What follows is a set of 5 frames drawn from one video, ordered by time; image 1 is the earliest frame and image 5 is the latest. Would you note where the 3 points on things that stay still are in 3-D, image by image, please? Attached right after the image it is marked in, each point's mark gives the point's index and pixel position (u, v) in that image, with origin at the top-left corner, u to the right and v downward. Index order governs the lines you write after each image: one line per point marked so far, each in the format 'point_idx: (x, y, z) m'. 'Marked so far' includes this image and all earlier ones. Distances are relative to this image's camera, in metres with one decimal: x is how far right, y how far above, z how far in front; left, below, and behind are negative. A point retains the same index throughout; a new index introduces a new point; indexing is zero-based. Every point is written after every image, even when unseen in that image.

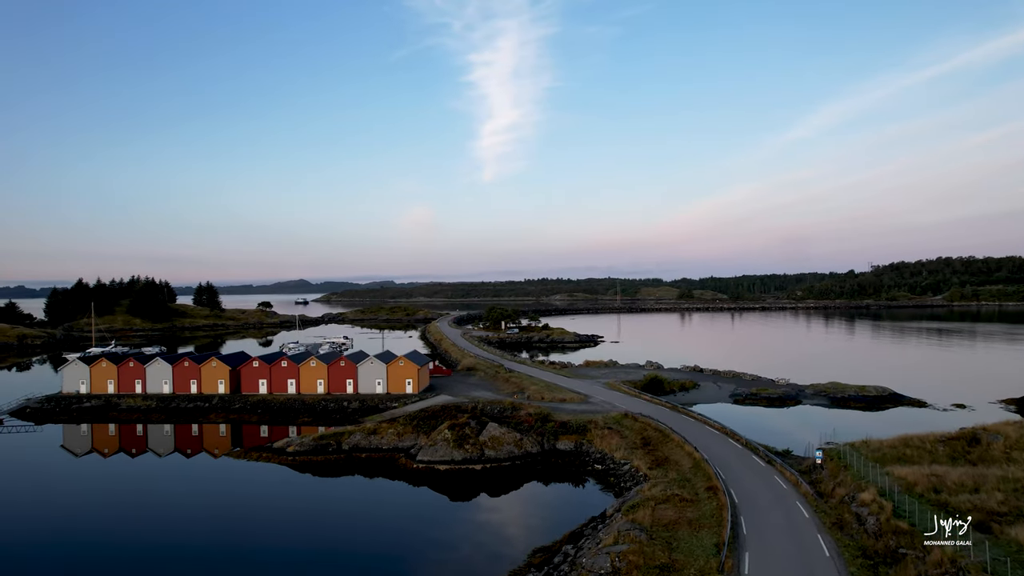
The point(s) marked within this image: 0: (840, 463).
0: (+10.2, -5.5, +17.5) m
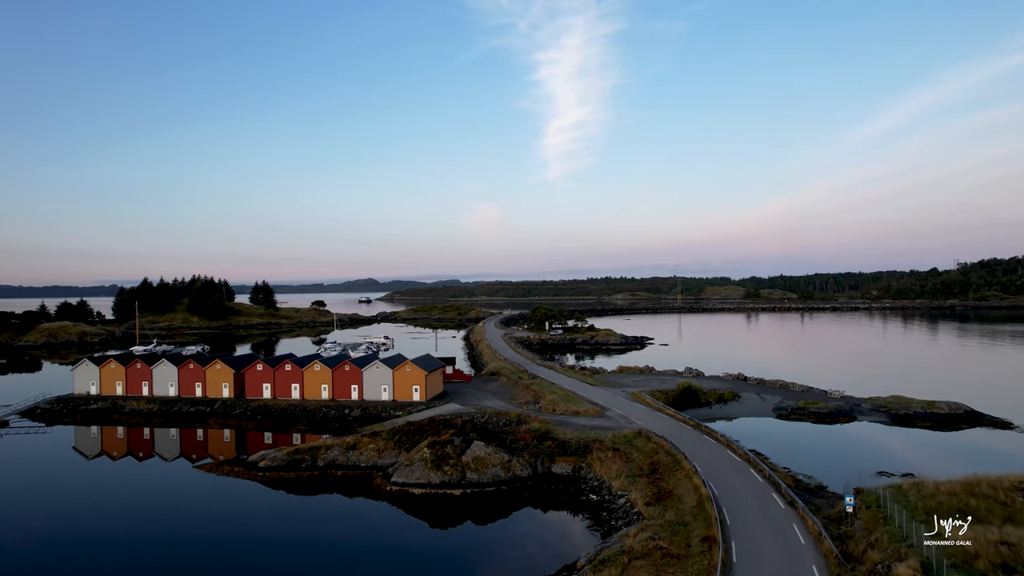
0: (+9.1, -5.6, +13.8) m
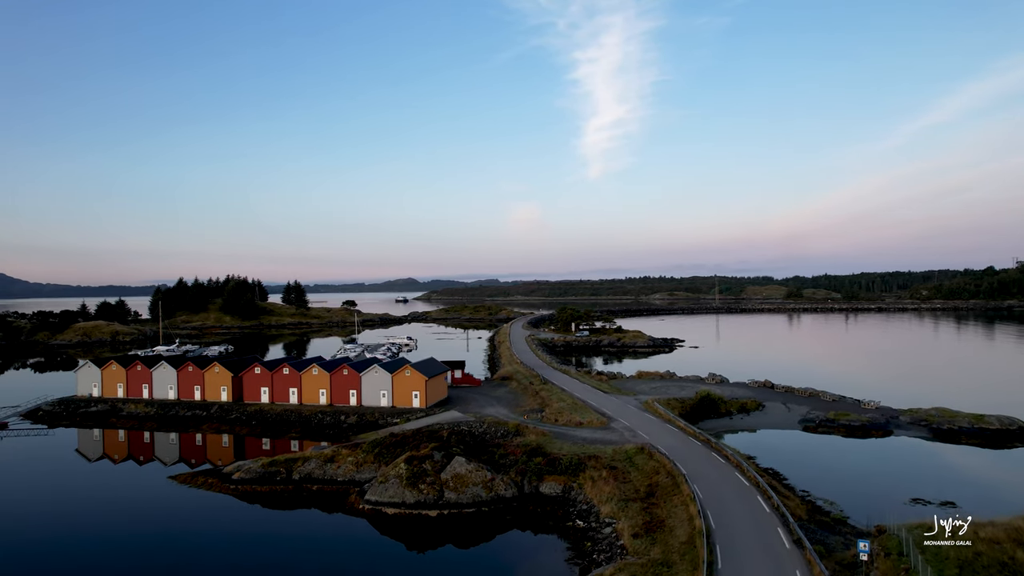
0: (+8.0, -5.7, +11.6) m
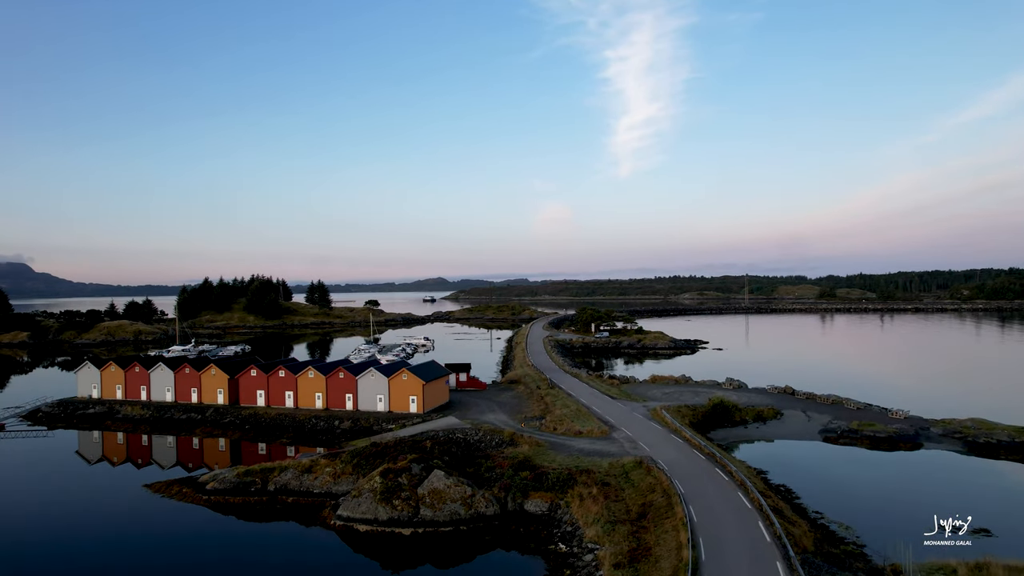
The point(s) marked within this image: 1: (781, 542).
0: (+7.1, -5.8, +9.9) m
1: (+6.9, -6.5, +14.2) m
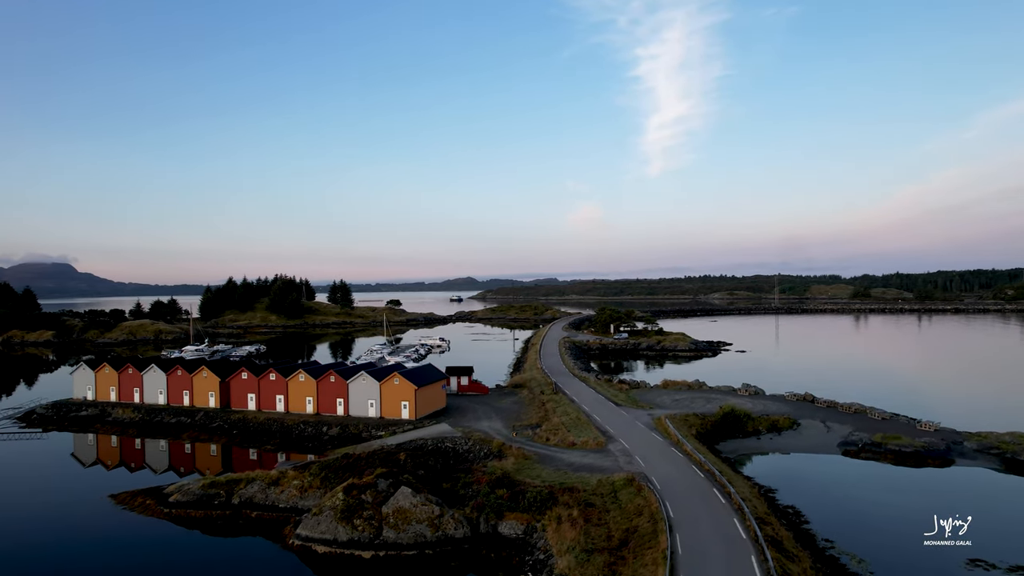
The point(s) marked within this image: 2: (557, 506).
0: (+5.8, -5.9, +8.0) m
1: (+5.9, -6.5, +12.4) m
2: (+1.4, -6.8, +17.4) m
